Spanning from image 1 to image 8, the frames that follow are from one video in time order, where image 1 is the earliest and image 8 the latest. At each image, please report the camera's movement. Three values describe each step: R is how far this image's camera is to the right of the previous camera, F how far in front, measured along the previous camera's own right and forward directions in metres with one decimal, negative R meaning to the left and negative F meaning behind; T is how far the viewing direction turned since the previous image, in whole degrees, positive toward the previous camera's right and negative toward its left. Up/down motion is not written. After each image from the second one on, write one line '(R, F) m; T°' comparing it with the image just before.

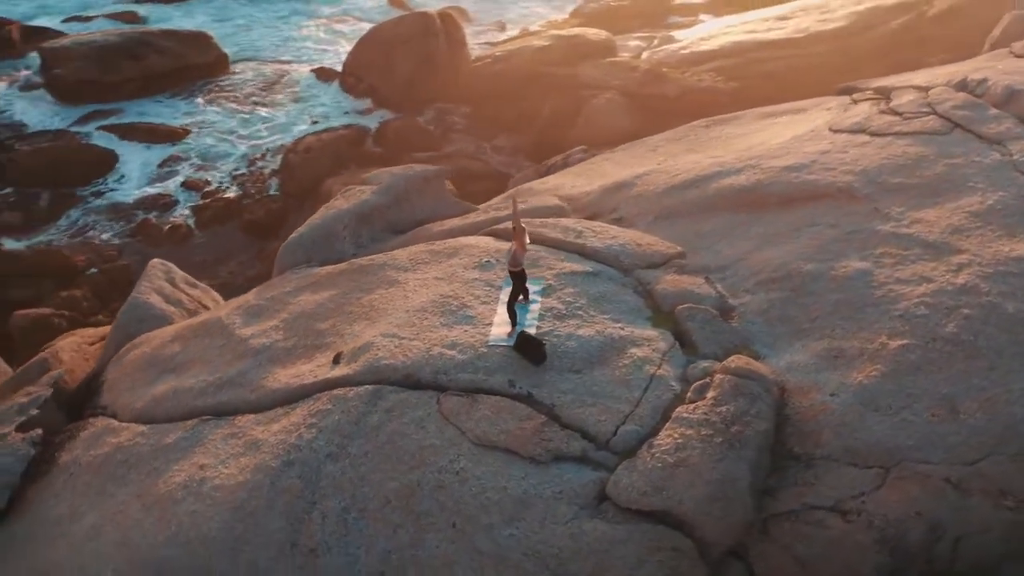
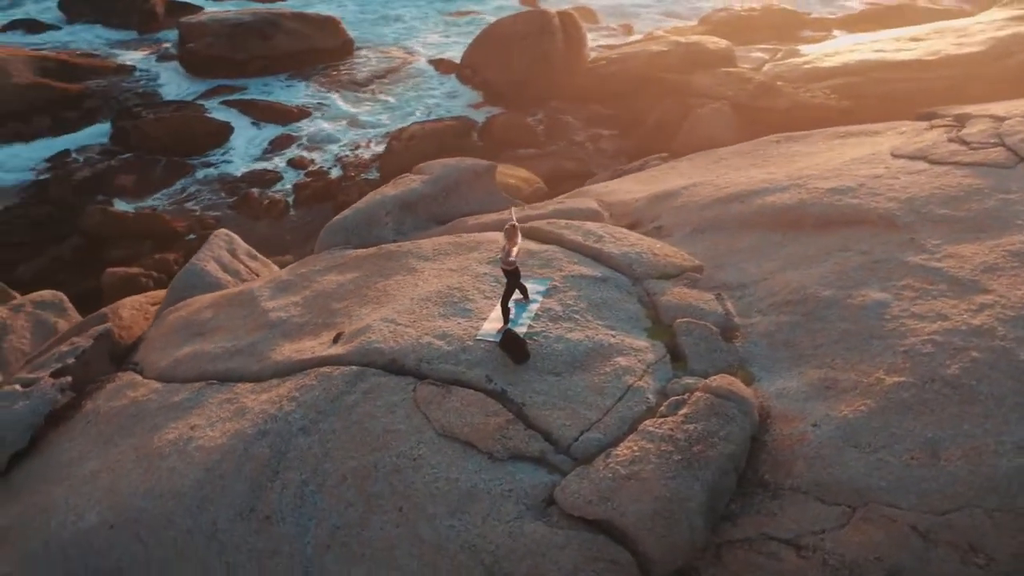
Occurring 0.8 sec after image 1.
(+0.7, 0.0) m; -8°
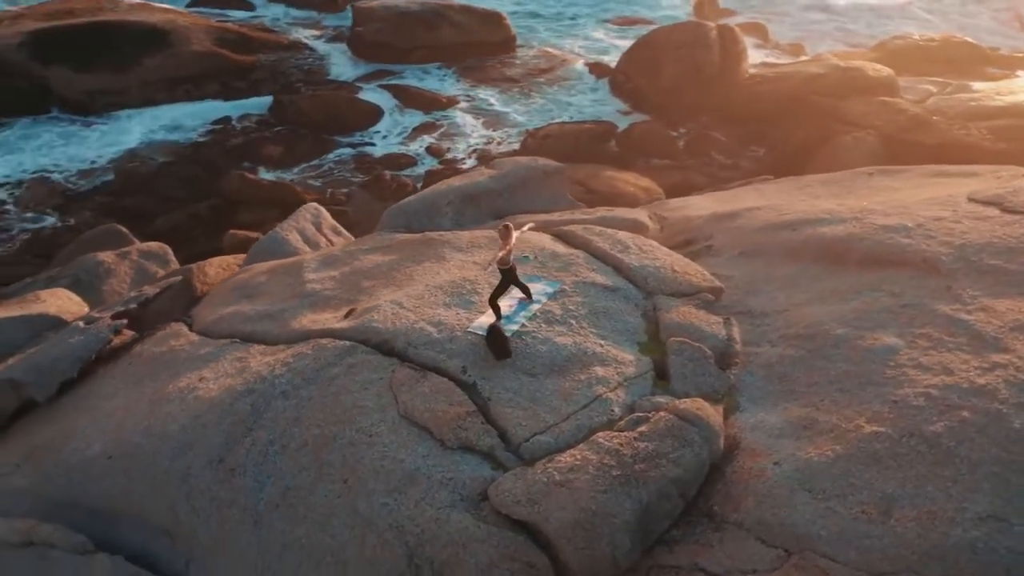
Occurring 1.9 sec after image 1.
(+0.9, 0.0) m; -11°
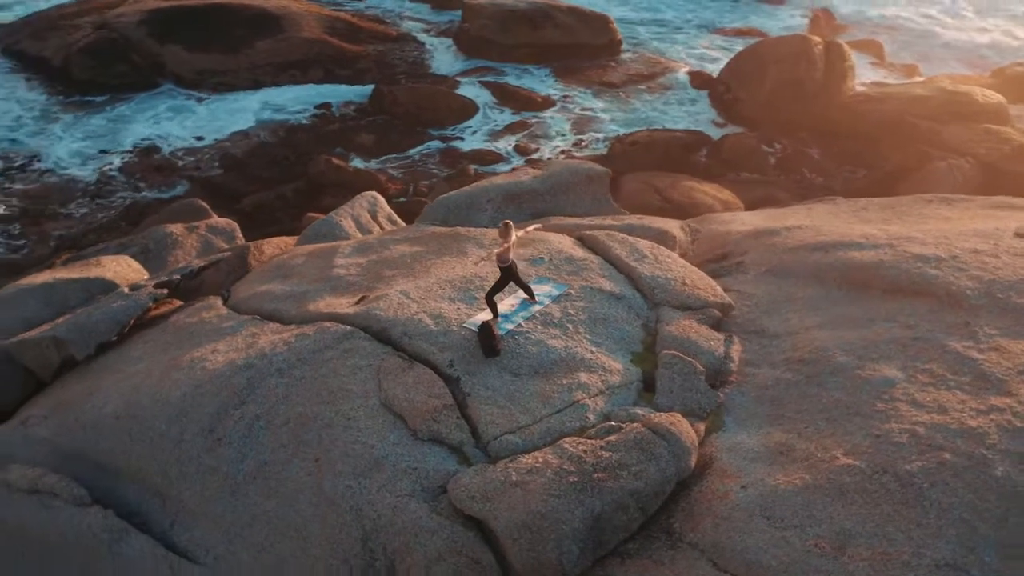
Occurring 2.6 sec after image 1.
(+0.6, 0.0) m; -7°
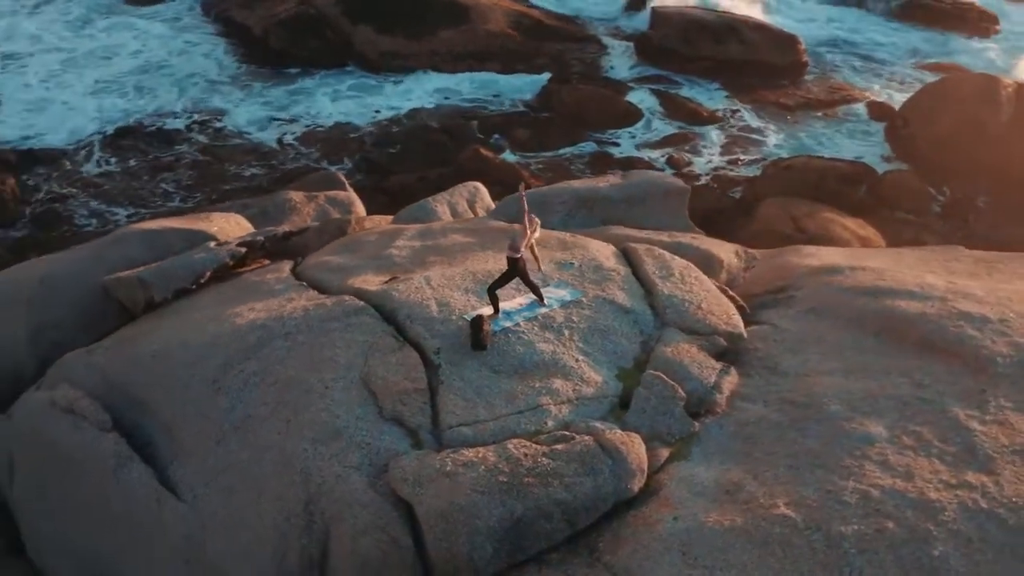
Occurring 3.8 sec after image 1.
(+1.0, +0.1) m; -12°
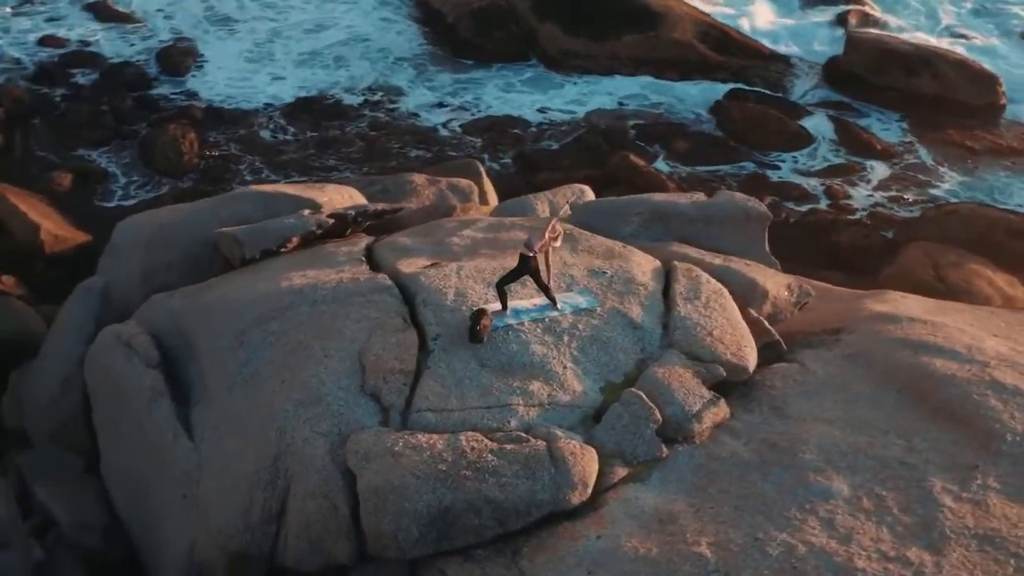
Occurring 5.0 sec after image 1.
(+1.0, +0.1) m; -12°
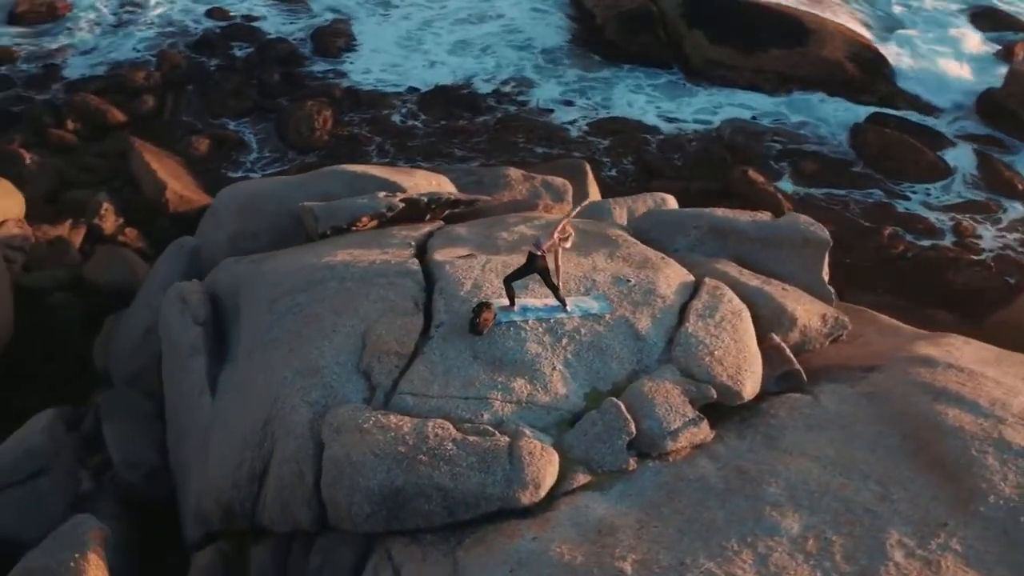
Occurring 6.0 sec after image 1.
(+0.8, 0.0) m; -9°
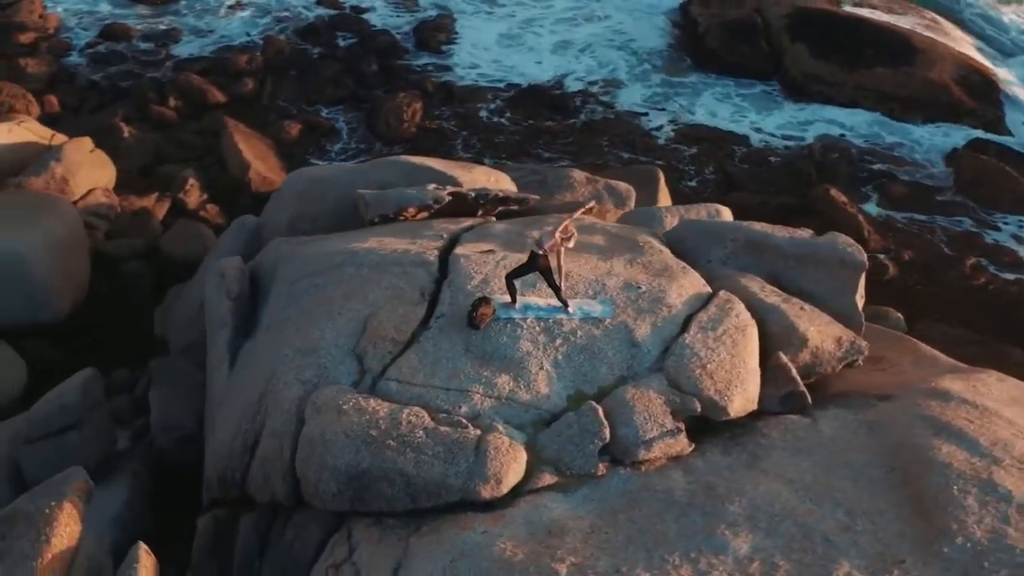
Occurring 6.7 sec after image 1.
(+0.6, 0.0) m; -7°
